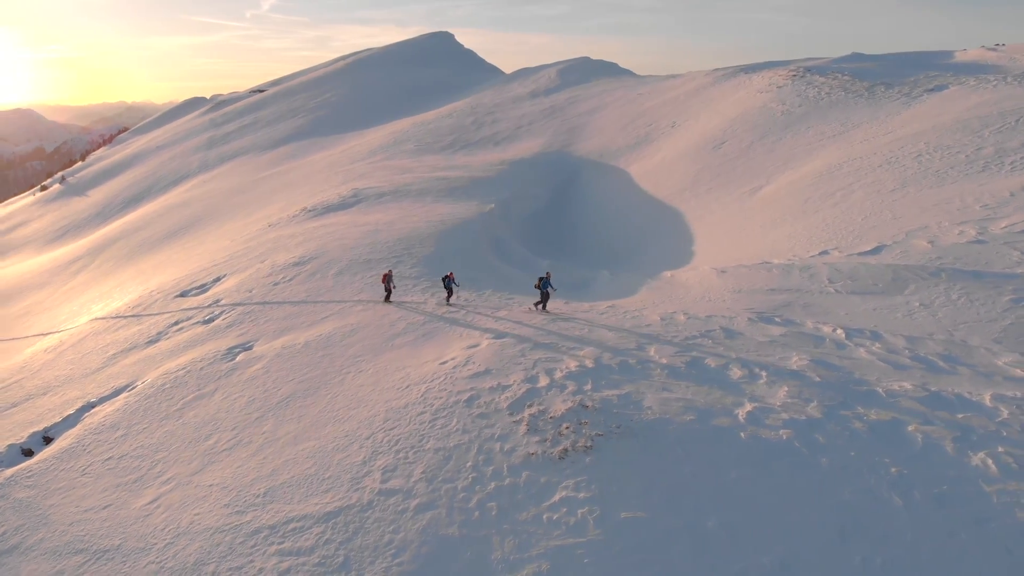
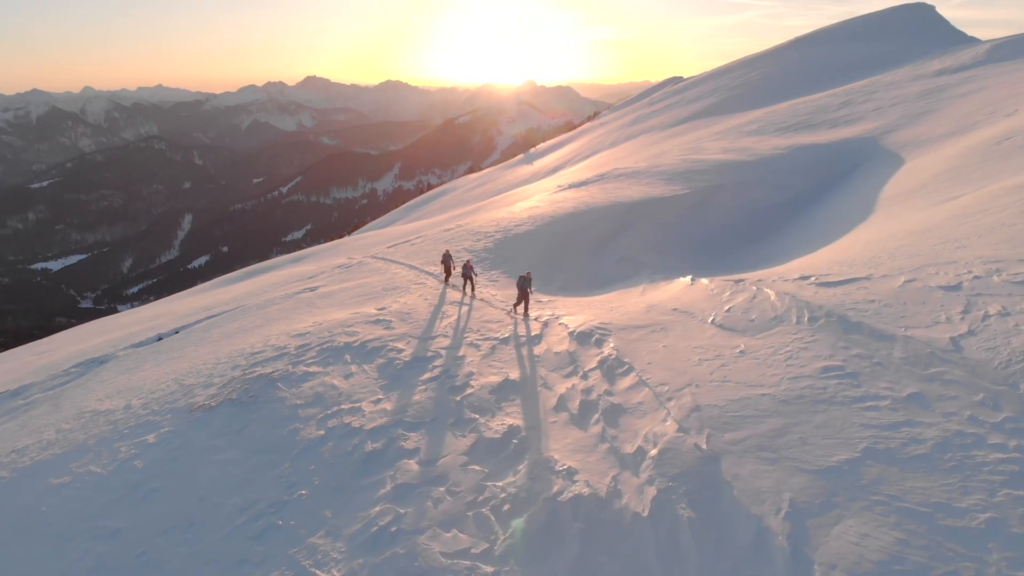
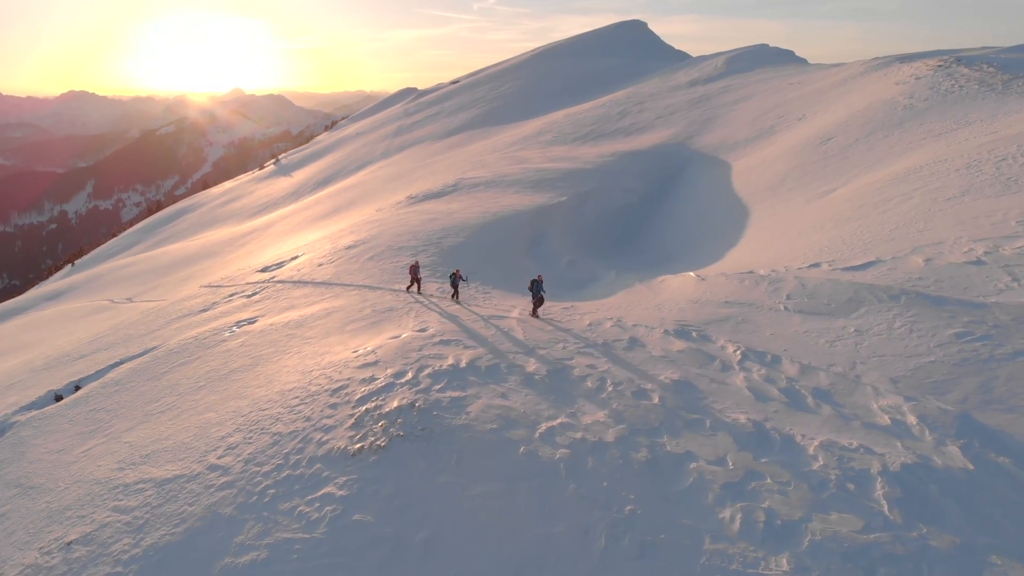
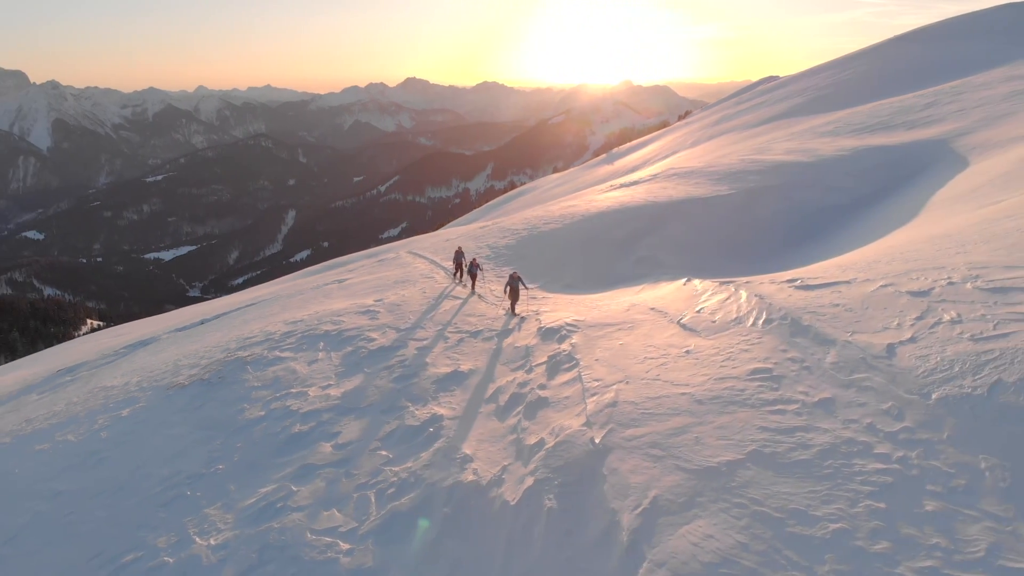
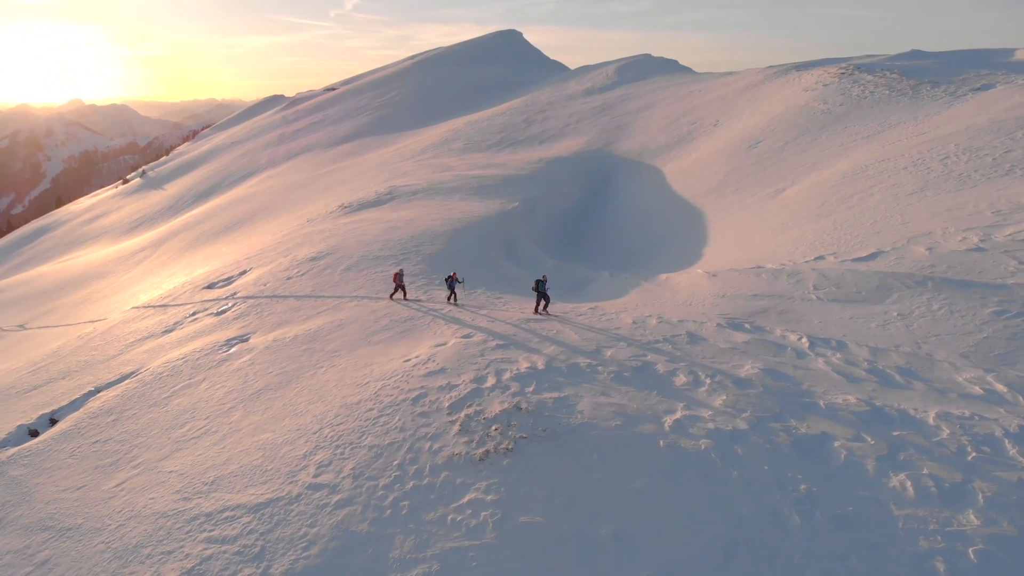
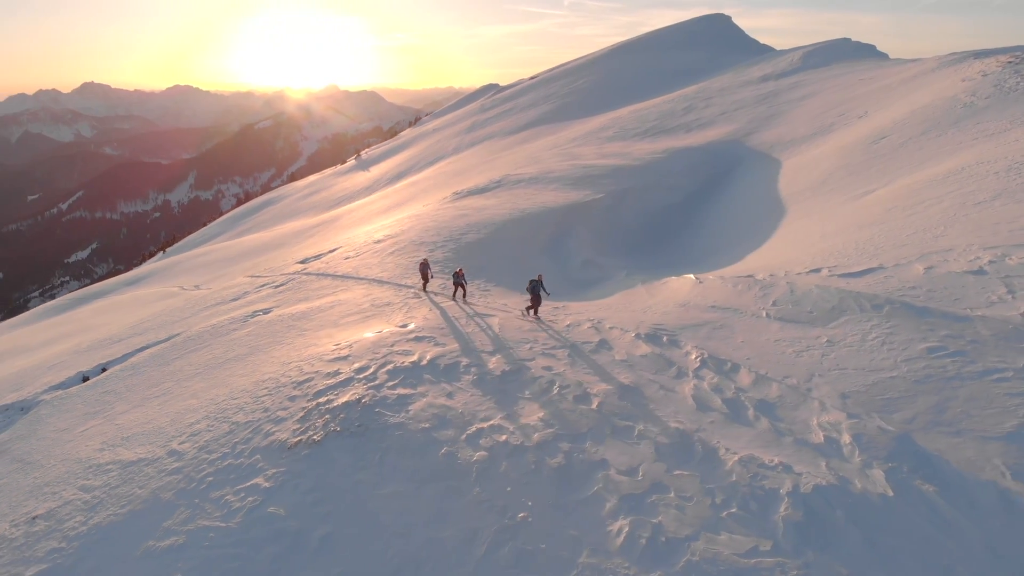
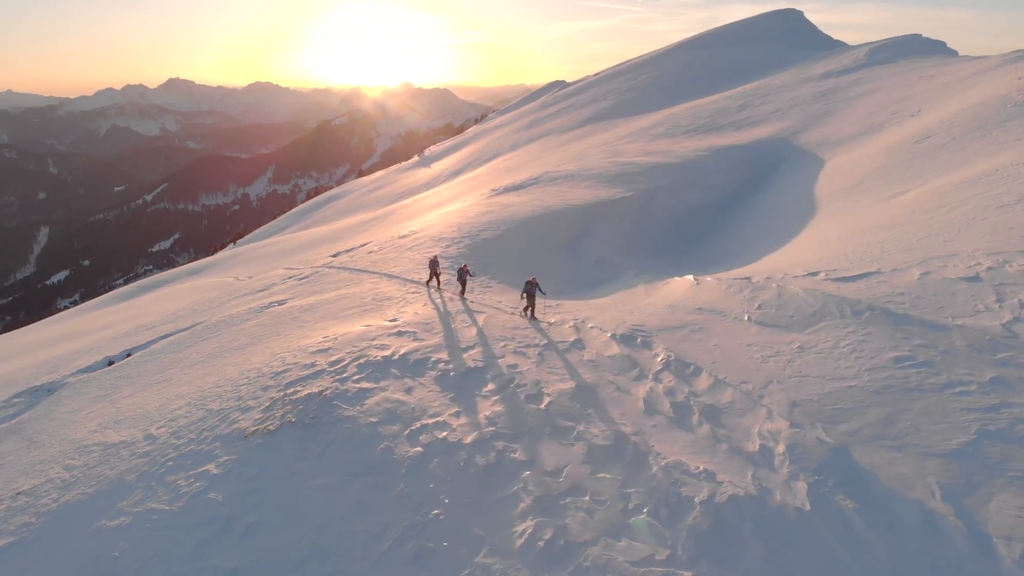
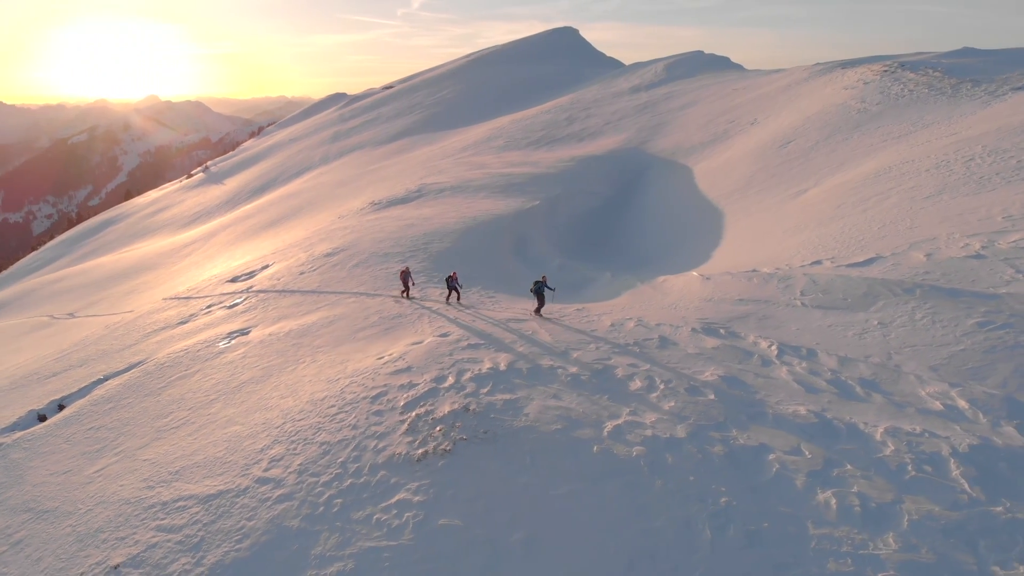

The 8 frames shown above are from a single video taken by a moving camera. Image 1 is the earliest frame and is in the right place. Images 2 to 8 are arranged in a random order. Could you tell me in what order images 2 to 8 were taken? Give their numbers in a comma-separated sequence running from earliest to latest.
5, 8, 3, 6, 7, 2, 4
